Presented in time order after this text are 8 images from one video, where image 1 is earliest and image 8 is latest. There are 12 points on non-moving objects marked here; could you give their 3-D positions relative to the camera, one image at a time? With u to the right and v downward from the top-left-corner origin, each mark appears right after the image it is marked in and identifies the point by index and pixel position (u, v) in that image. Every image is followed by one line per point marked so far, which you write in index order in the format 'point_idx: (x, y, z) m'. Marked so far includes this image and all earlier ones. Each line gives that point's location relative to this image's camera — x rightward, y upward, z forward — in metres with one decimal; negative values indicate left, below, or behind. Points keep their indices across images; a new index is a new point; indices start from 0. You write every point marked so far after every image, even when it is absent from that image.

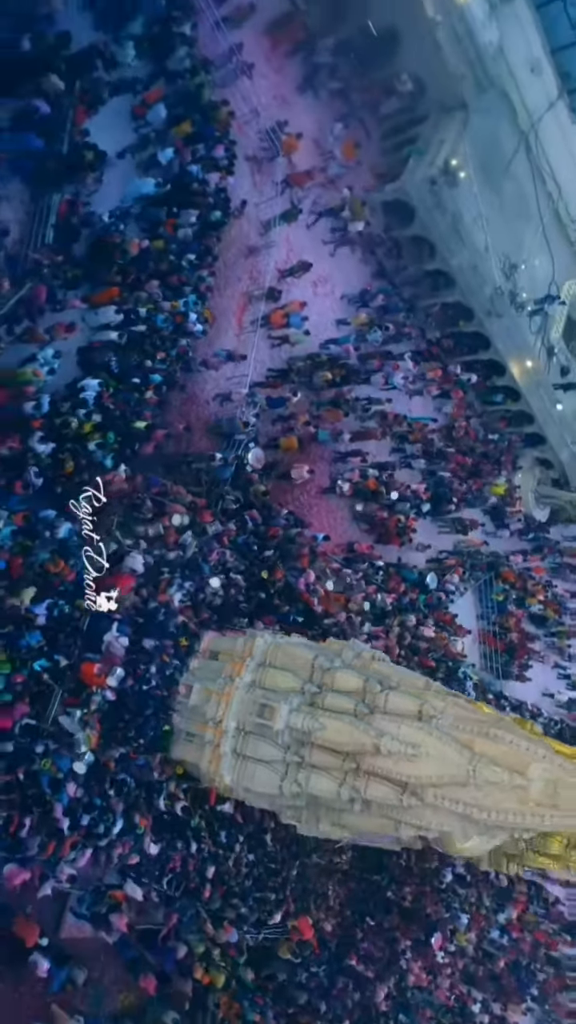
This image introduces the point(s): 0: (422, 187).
0: (+2.4, +6.0, +13.6) m
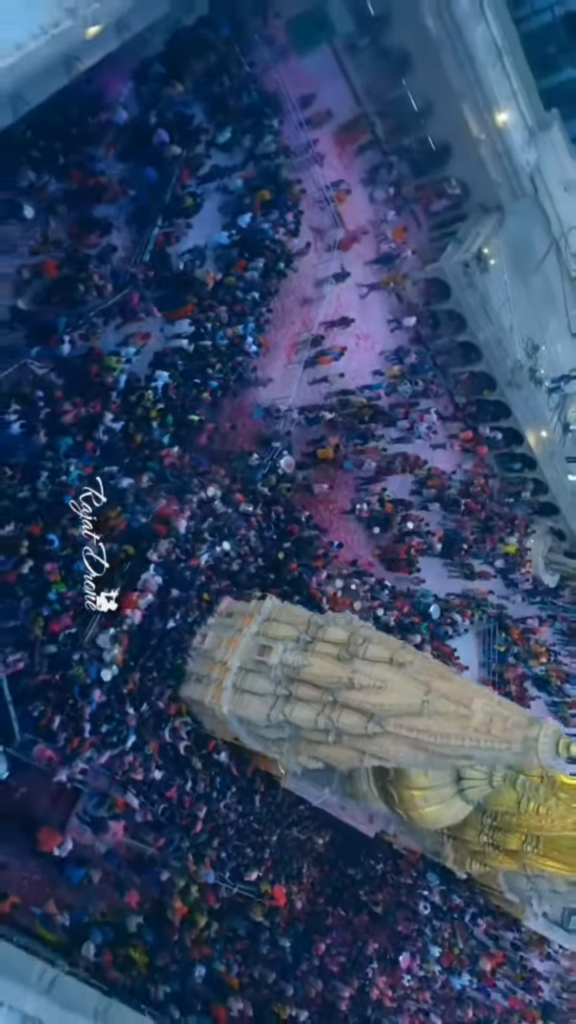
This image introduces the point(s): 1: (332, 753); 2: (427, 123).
0: (+3.7, +5.3, +16.1) m
1: (+0.6, -3.3, +10.1) m
2: (+3.0, +8.3, +15.7) m
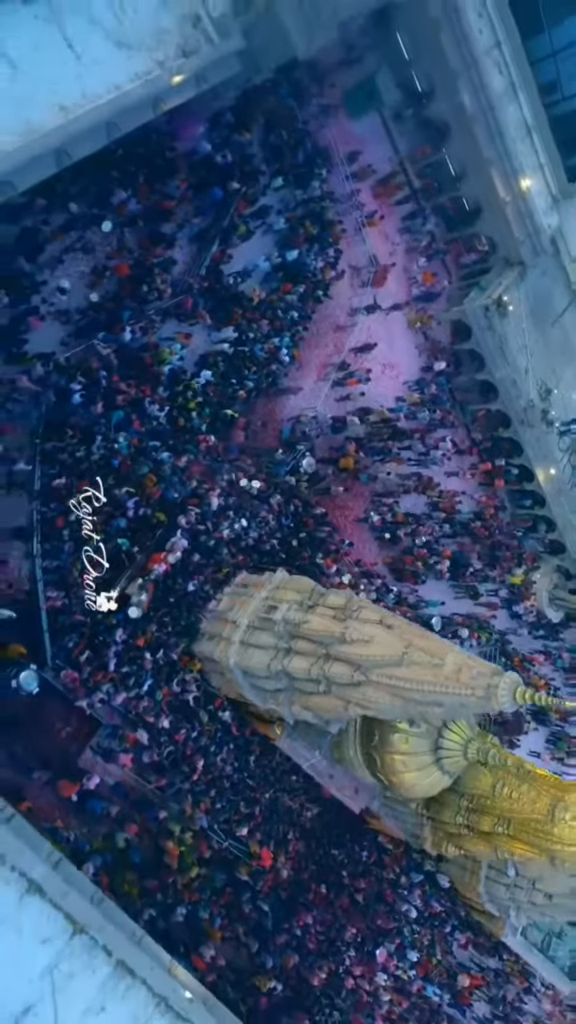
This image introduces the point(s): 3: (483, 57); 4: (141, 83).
0: (+4.6, +4.8, +17.9) m
1: (+0.5, -2.9, +11.3) m
2: (+4.2, +7.9, +17.7) m
3: (+4.3, +10.1, +16.3) m
4: (-2.1, +6.1, +10.4) m
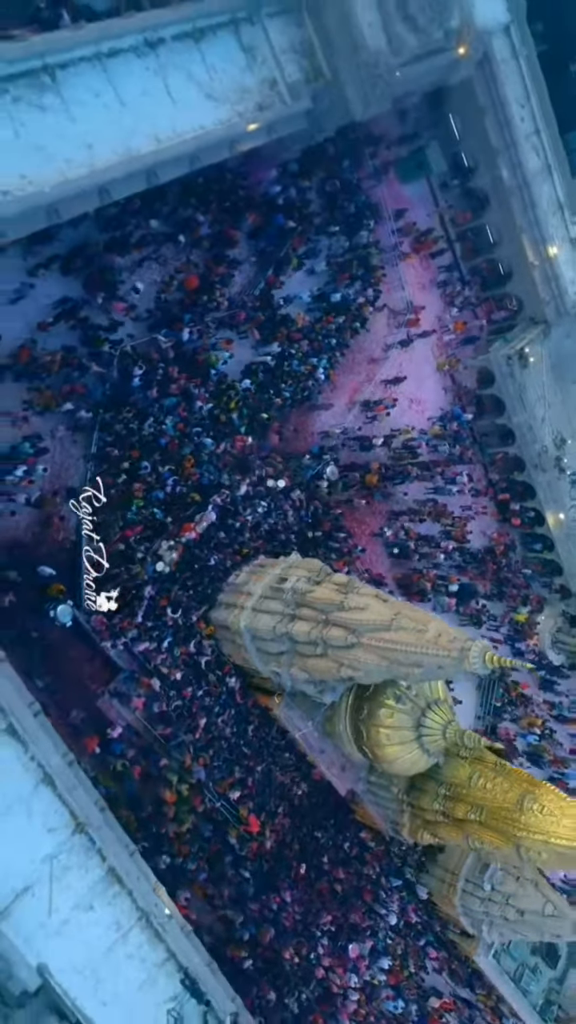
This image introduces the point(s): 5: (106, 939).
0: (+5.7, +4.0, +19.7) m
1: (+0.5, -2.6, +12.7) m
2: (+5.6, +7.1, +19.8) m
3: (+5.9, +9.4, +18.6) m
4: (-1.1, +6.7, +12.7) m
5: (-2.8, -6.6, +11.5) m
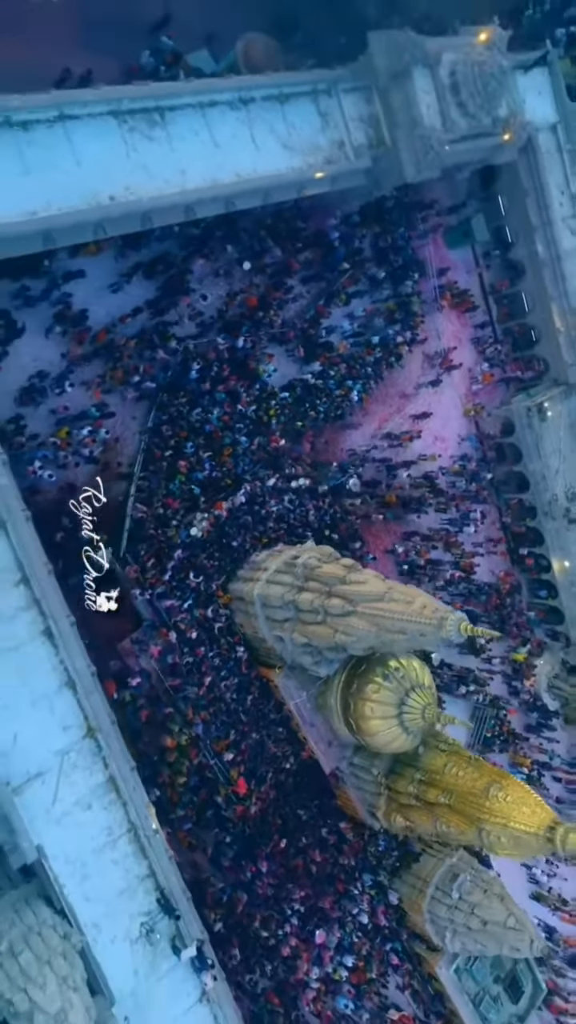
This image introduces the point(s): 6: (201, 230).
0: (+6.8, +2.9, +21.6) m
1: (+0.6, -2.3, +14.3) m
2: (+7.2, +5.9, +22.0) m
3: (+7.7, +8.3, +21.0) m
4: (+0.1, +7.1, +15.3) m
5: (-3.3, -5.7, +12.9) m
6: (-2.0, +6.4, +16.8) m
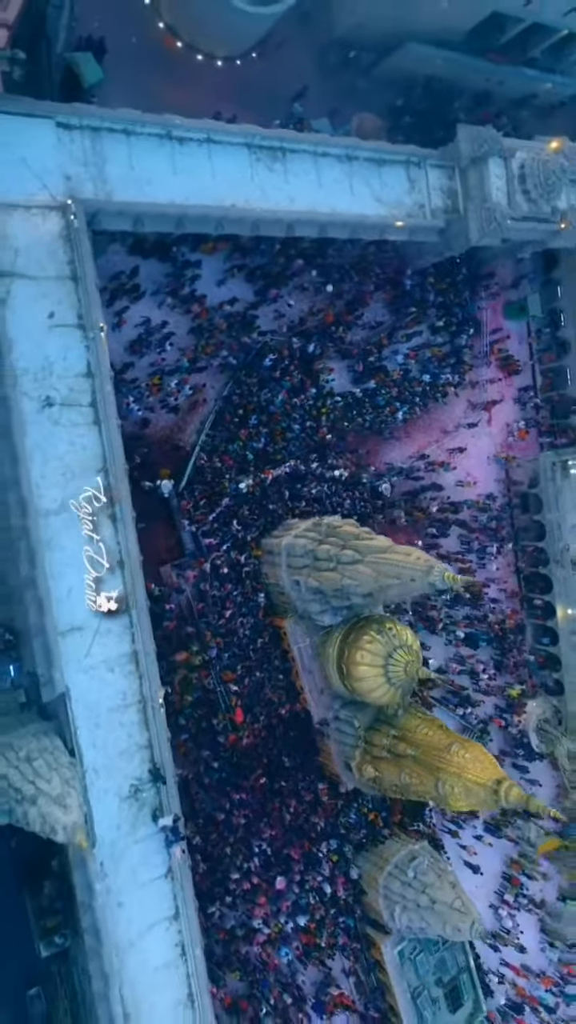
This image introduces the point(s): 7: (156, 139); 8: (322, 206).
0: (+8.5, +1.5, +24.1) m
1: (+0.9, -1.4, +16.8) m
2: (+9.4, +4.3, +24.9) m
3: (+10.3, +6.7, +24.1) m
4: (+2.4, +7.6, +19.0) m
5: (-3.6, -3.9, +15.4) m
6: (+0.2, +7.1, +20.6) m
7: (-2.9, +8.0, +15.9) m
8: (+0.8, +7.5, +18.1) m
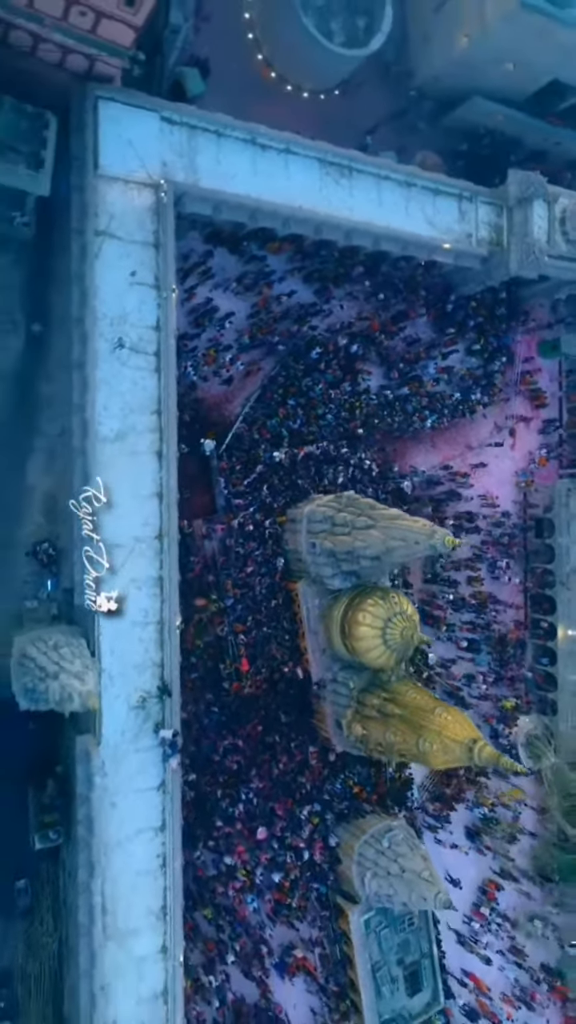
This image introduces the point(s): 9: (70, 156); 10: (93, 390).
0: (+9.6, +0.7, +25.6) m
1: (+1.4, -0.7, +18.5) m
2: (+10.9, +3.3, +26.5) m
3: (+12.0, +5.5, +25.9) m
4: (+4.1, +7.9, +21.3) m
5: (-3.5, -2.4, +17.1) m
6: (+2.0, +7.6, +23.0) m
7: (-1.2, +9.2, +18.5) m
8: (+2.5, +8.1, +20.5) m
9: (-5.1, +8.4, +17.4) m
10: (-4.4, +2.8, +16.8) m
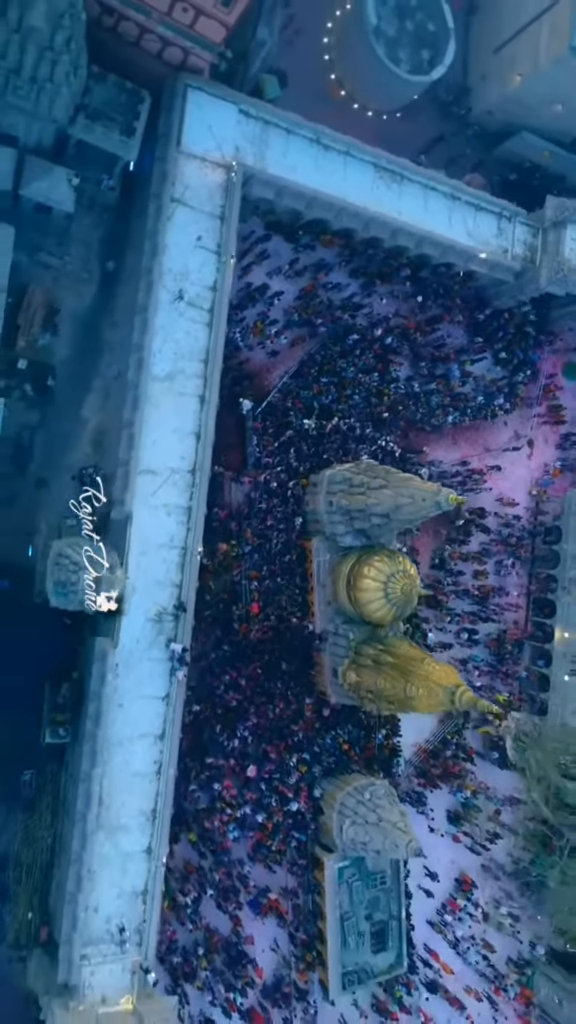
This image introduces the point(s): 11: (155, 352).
0: (+10.5, +0.3, +27.1) m
1: (+1.9, +0.4, +20.3) m
2: (+12.1, +2.7, +28.1) m
3: (+13.5, +4.8, +27.5) m
4: (+5.7, +8.4, +23.4) m
5: (-3.2, -0.7, +19.0) m
6: (+3.6, +8.2, +25.2) m
7: (+0.6, +10.5, +20.9) m
8: (+4.1, +8.8, +22.7) m
9: (-3.5, +10.2, +20.0) m
10: (-3.5, +4.6, +19.0) m
11: (-3.4, +4.1, +19.1) m
